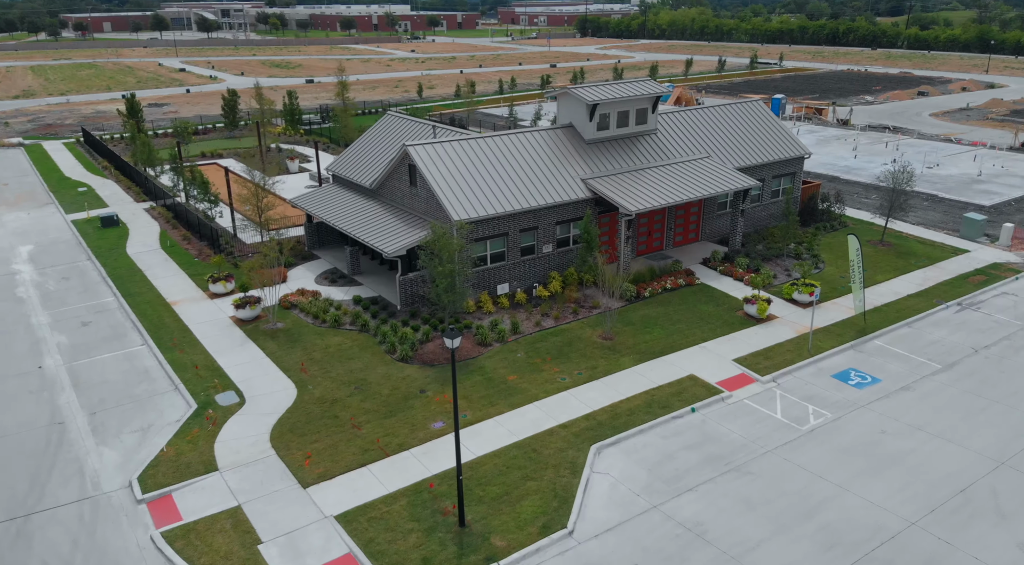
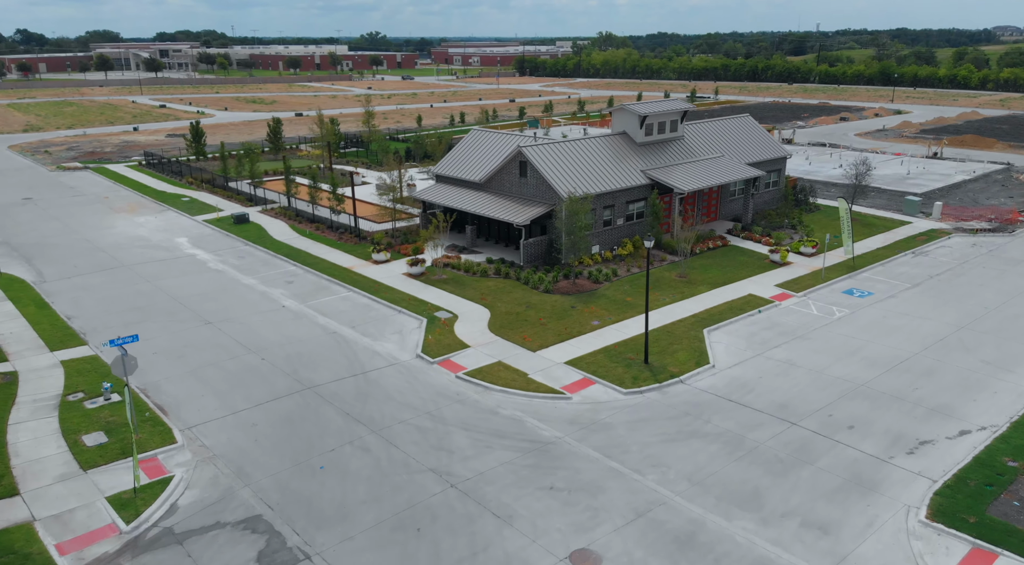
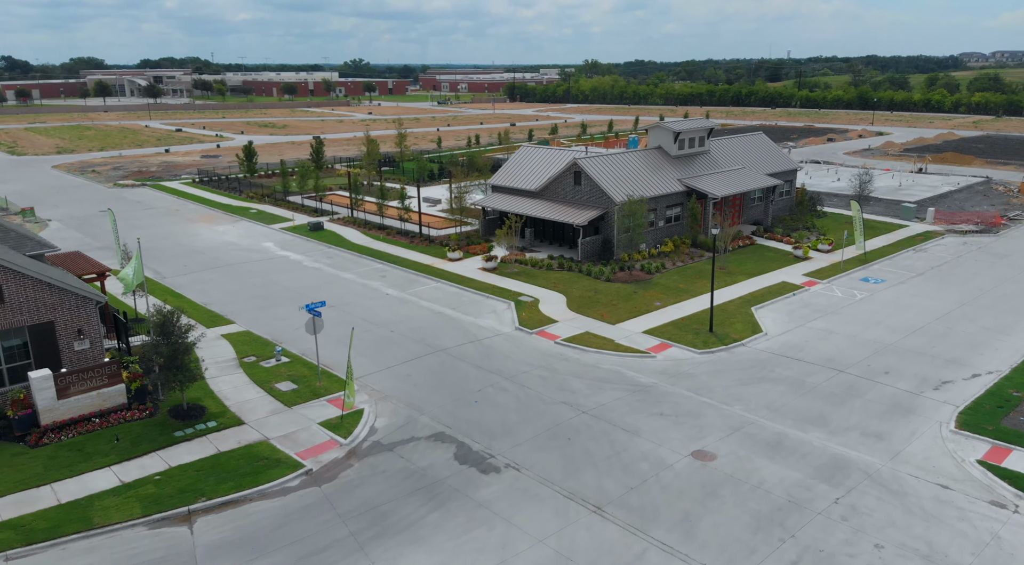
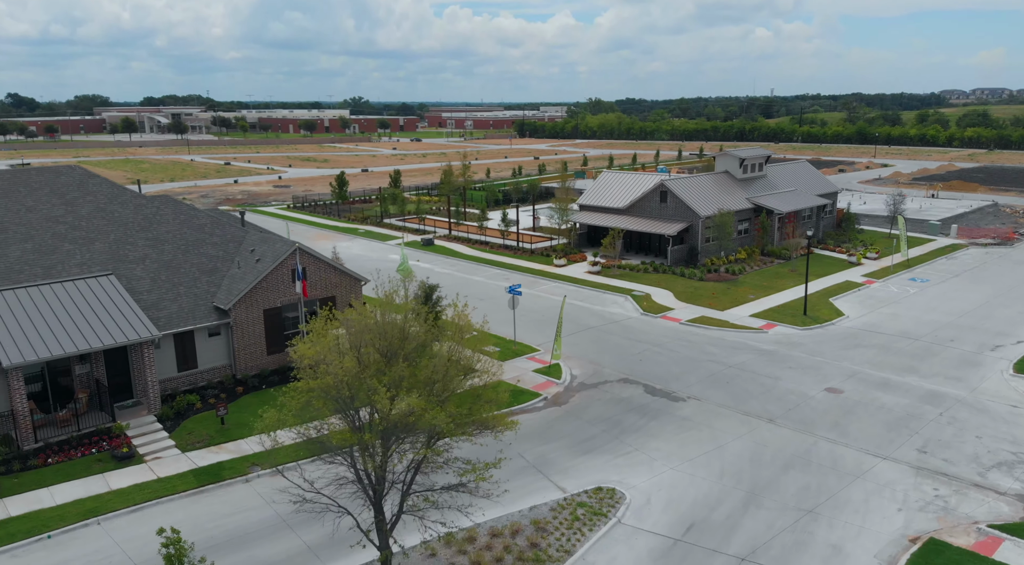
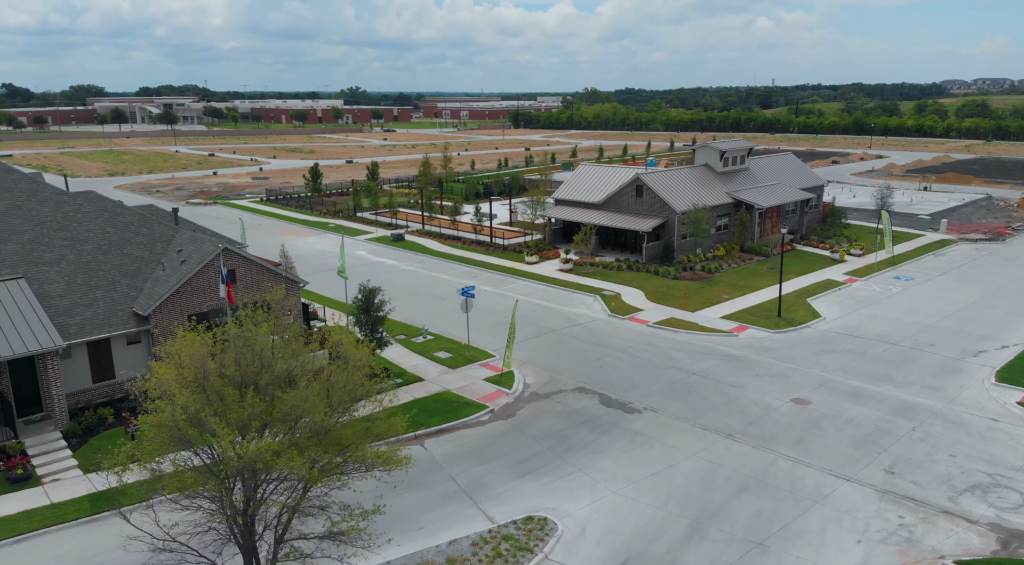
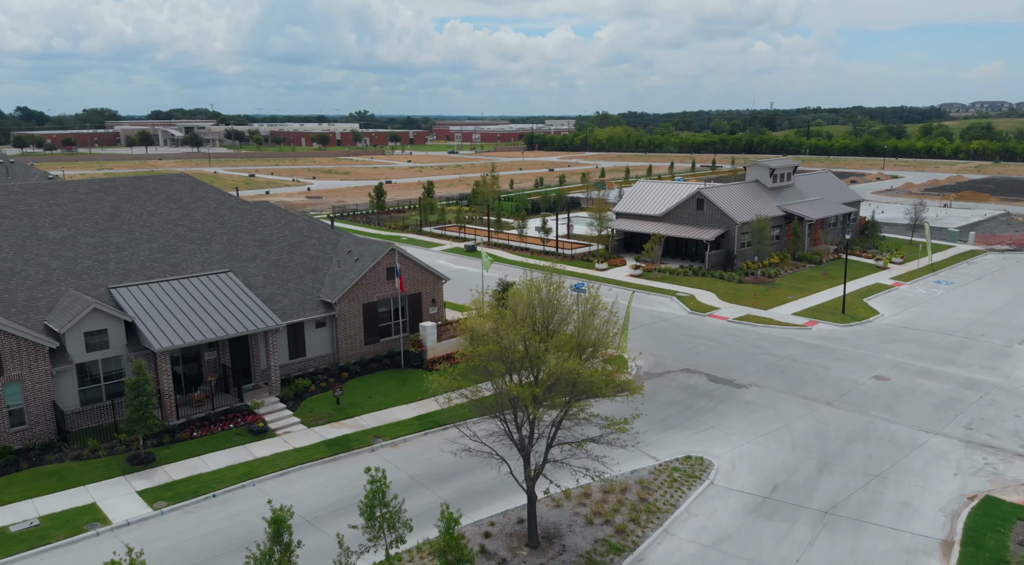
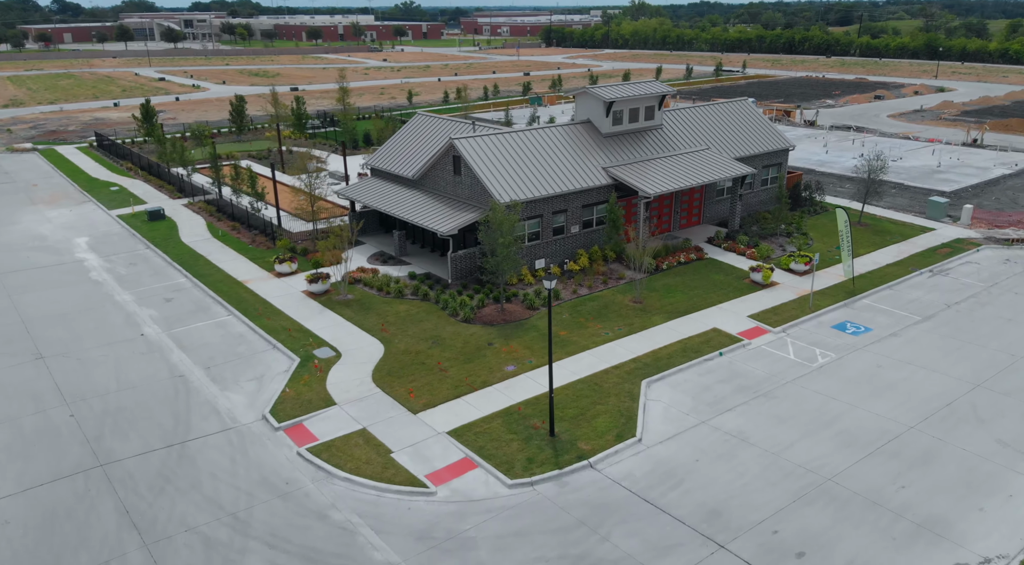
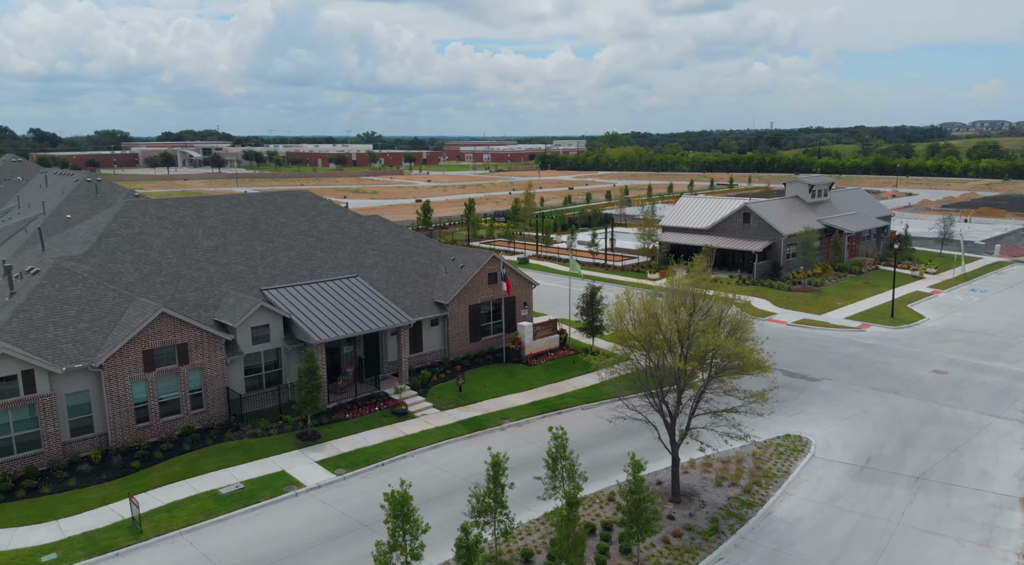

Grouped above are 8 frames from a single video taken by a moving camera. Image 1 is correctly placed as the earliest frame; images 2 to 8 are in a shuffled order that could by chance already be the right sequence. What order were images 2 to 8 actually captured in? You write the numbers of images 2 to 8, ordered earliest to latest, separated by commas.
7, 2, 3, 5, 4, 6, 8
